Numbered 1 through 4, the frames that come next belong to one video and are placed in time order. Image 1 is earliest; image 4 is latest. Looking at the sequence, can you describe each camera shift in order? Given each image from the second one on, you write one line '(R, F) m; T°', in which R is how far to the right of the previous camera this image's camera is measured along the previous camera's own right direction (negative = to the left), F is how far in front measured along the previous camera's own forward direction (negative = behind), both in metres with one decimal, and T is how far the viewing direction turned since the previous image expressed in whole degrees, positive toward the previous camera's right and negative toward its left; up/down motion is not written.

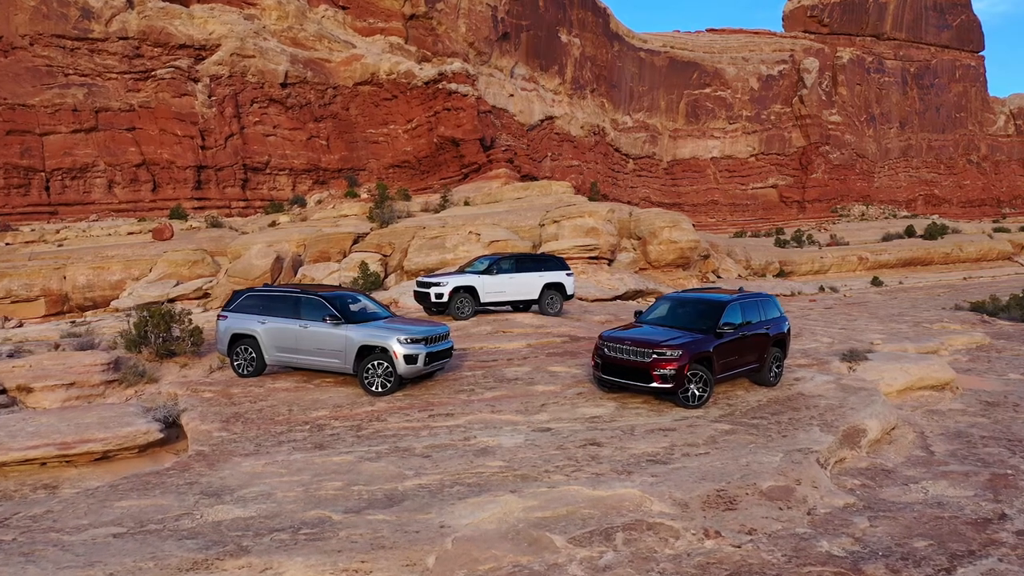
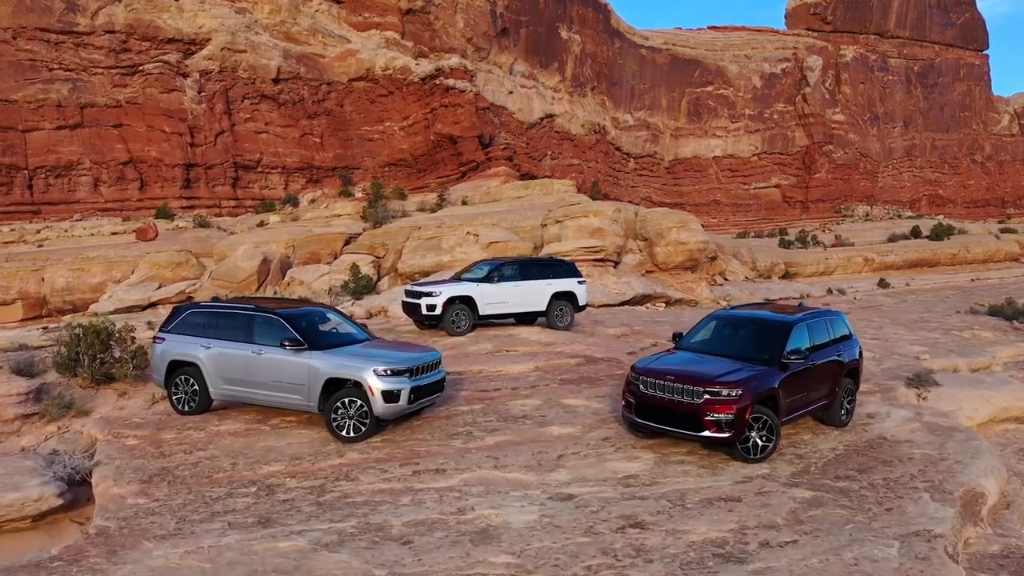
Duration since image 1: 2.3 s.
(-0.1, +1.5) m; 0°
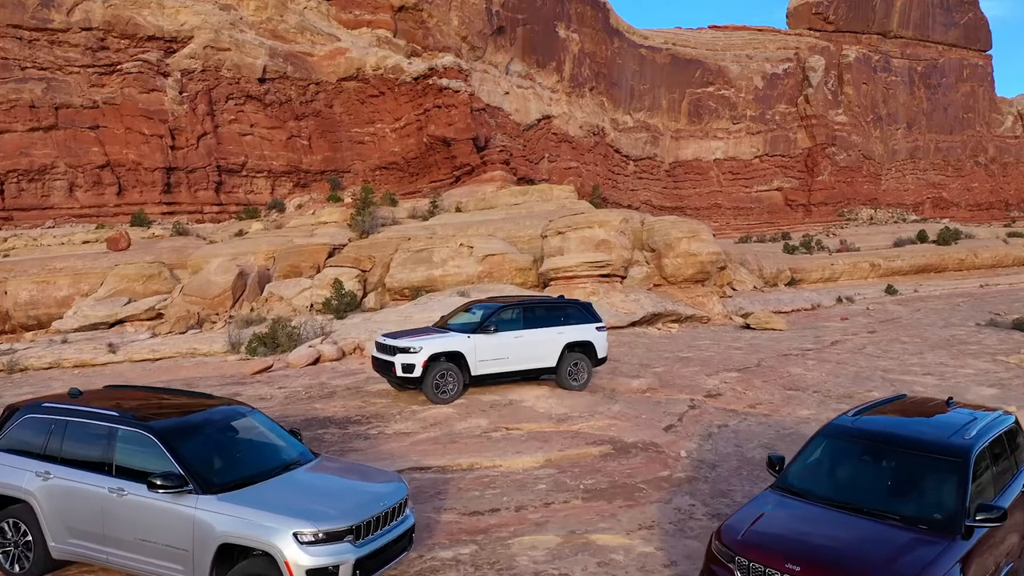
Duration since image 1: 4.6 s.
(-0.1, +2.1) m; 0°
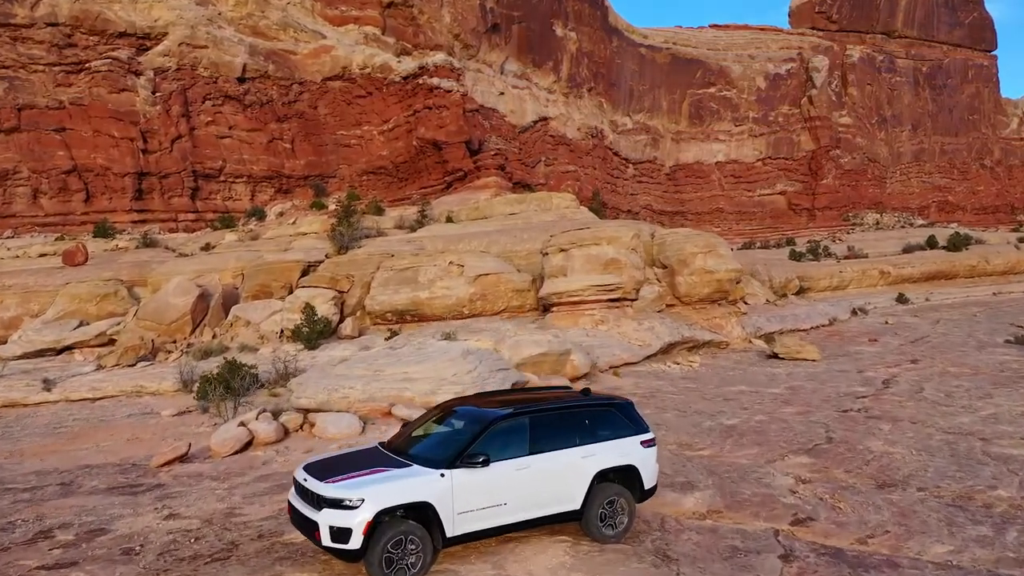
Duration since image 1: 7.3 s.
(0.0, +2.8) m; 0°
